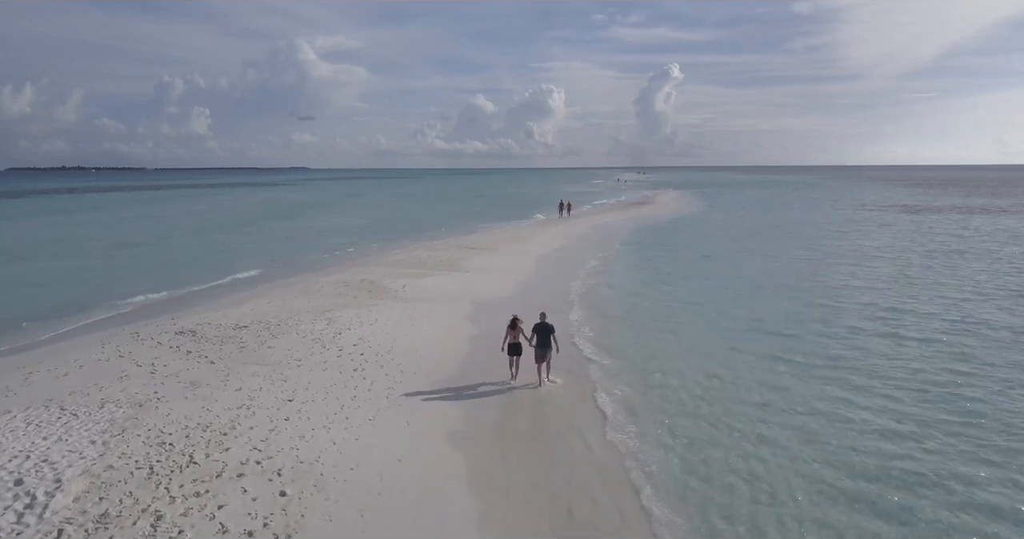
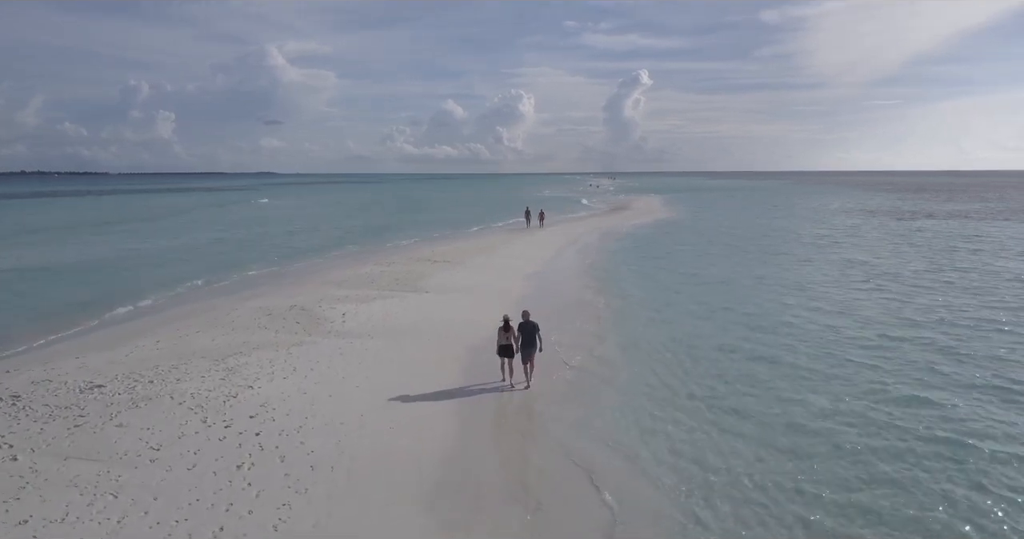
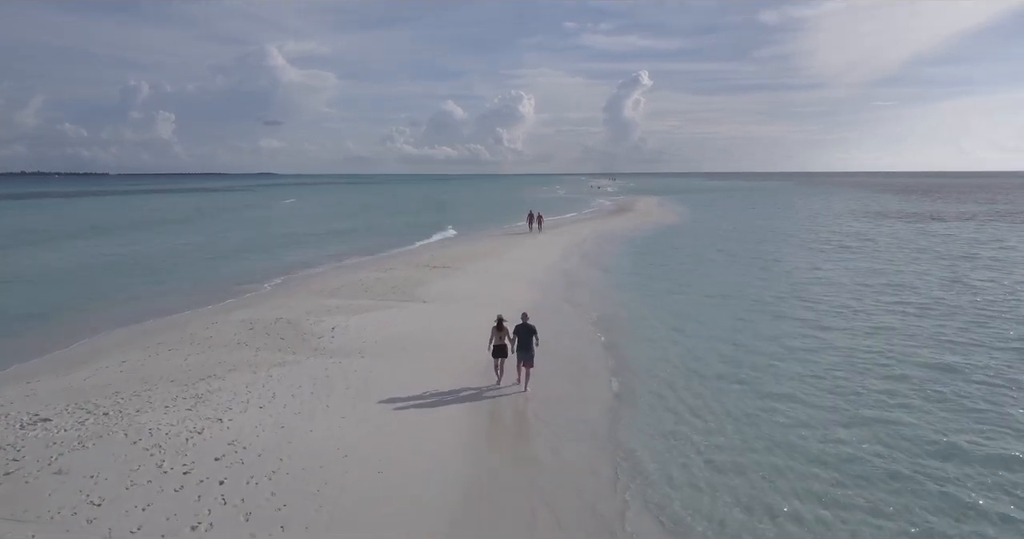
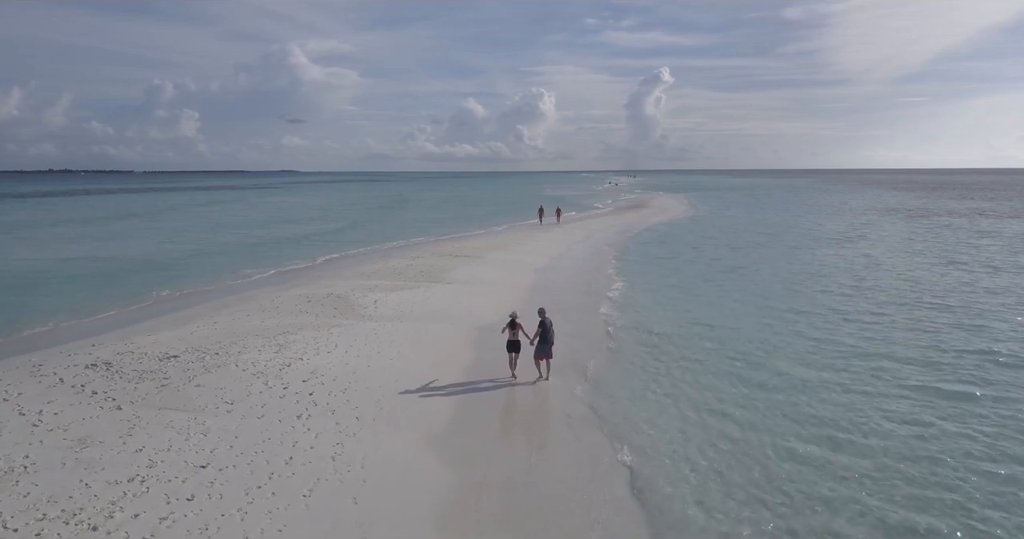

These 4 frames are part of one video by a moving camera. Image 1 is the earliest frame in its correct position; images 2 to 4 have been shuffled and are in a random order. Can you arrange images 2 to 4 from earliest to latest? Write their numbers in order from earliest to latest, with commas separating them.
4, 2, 3
